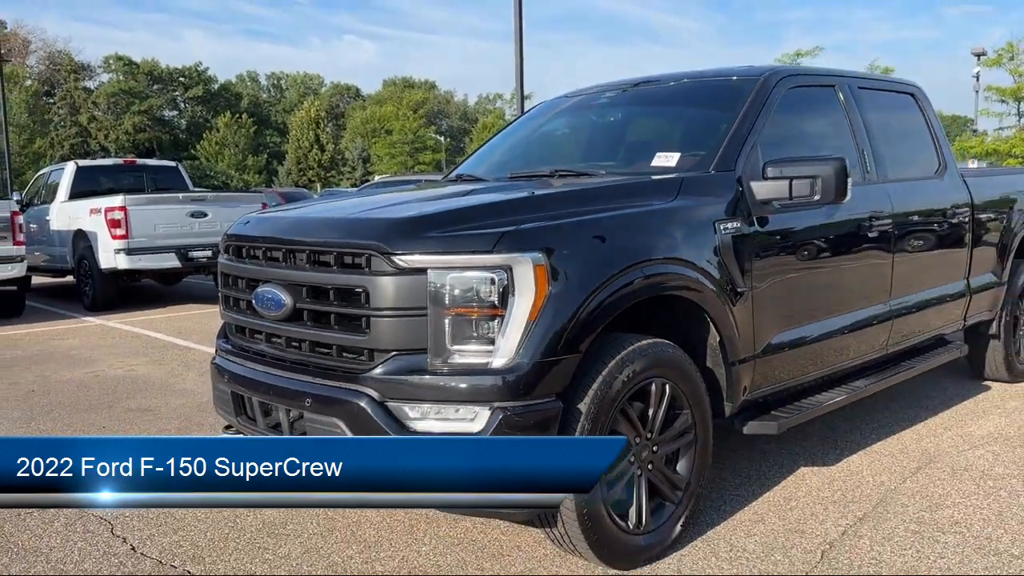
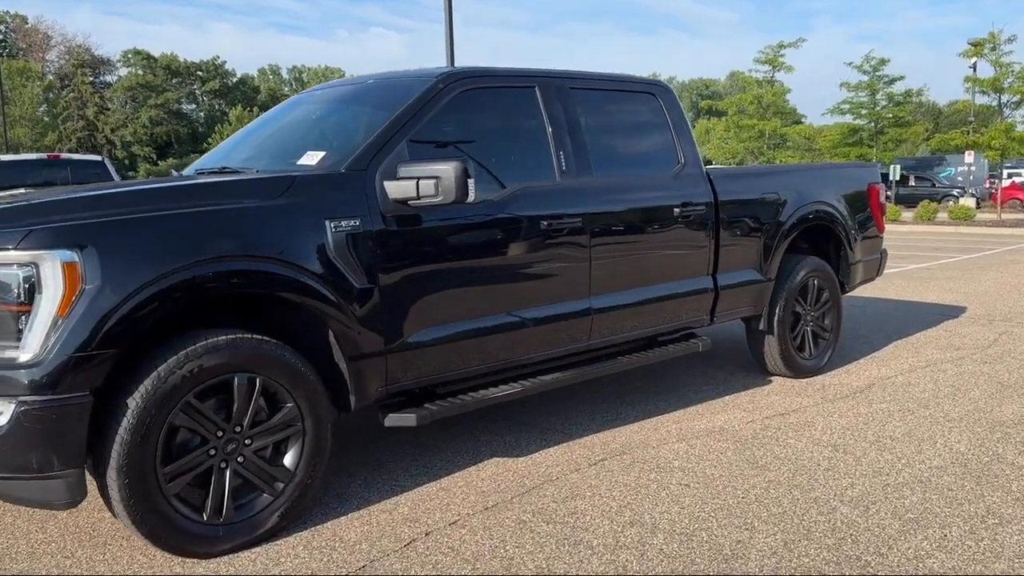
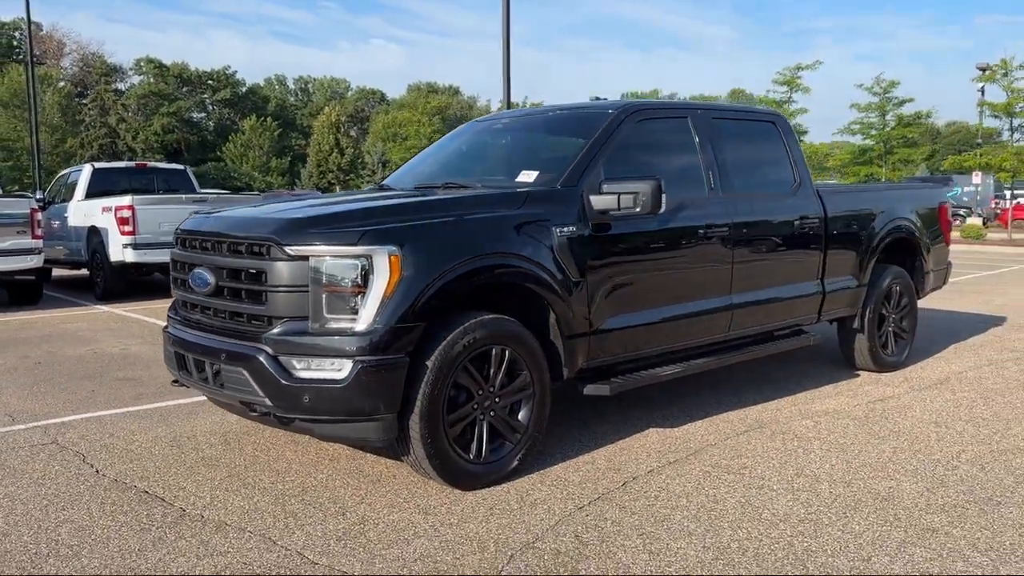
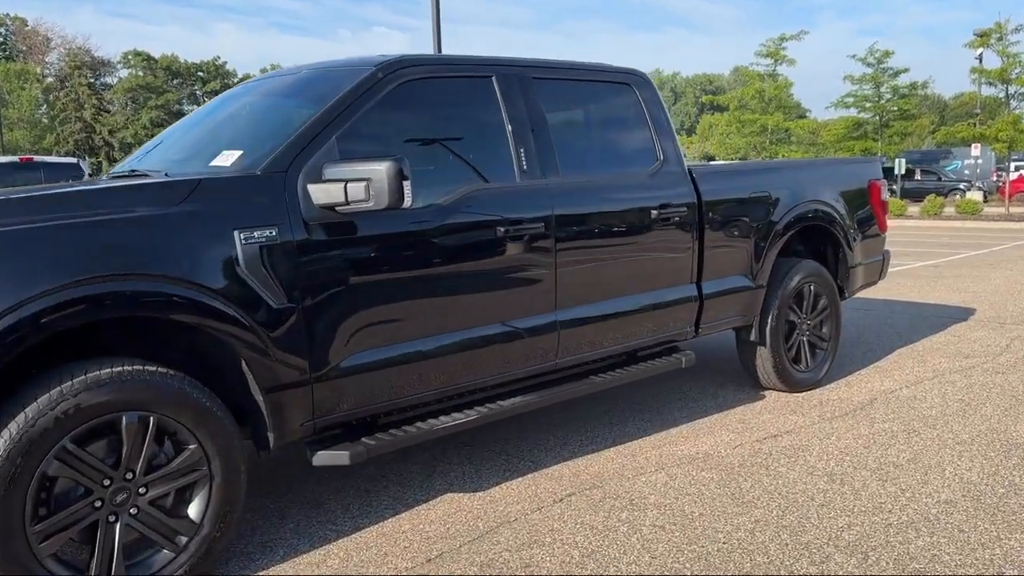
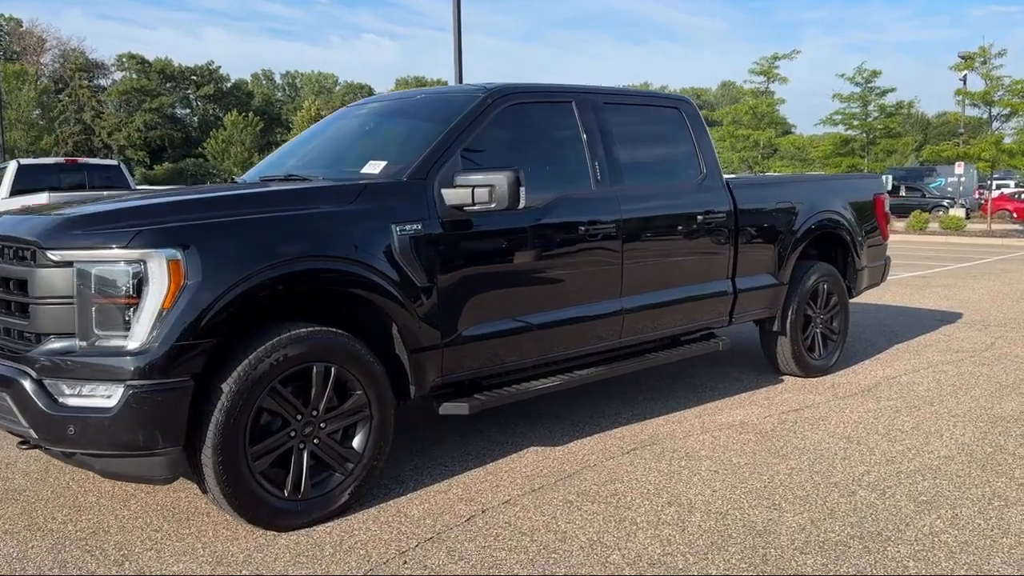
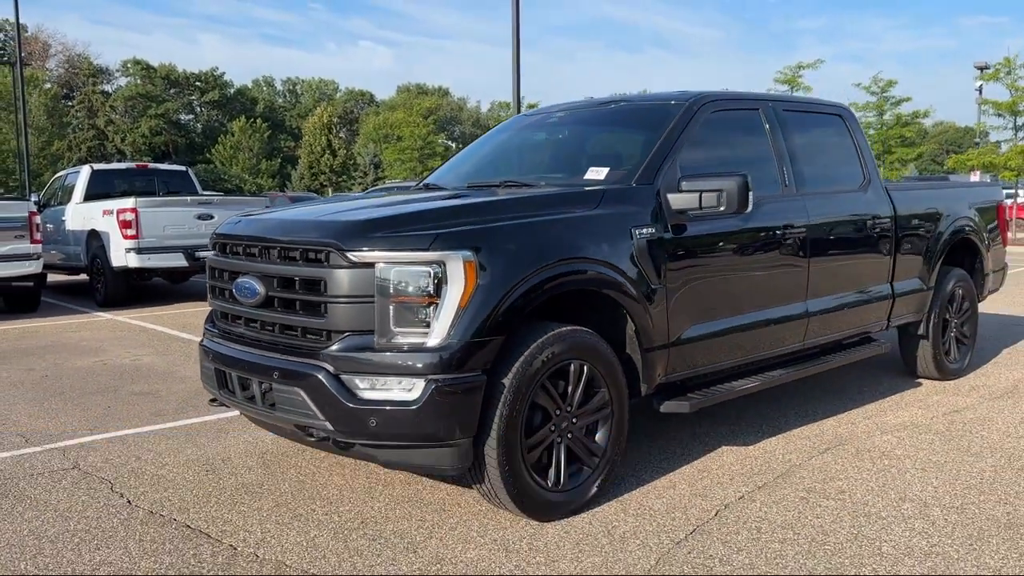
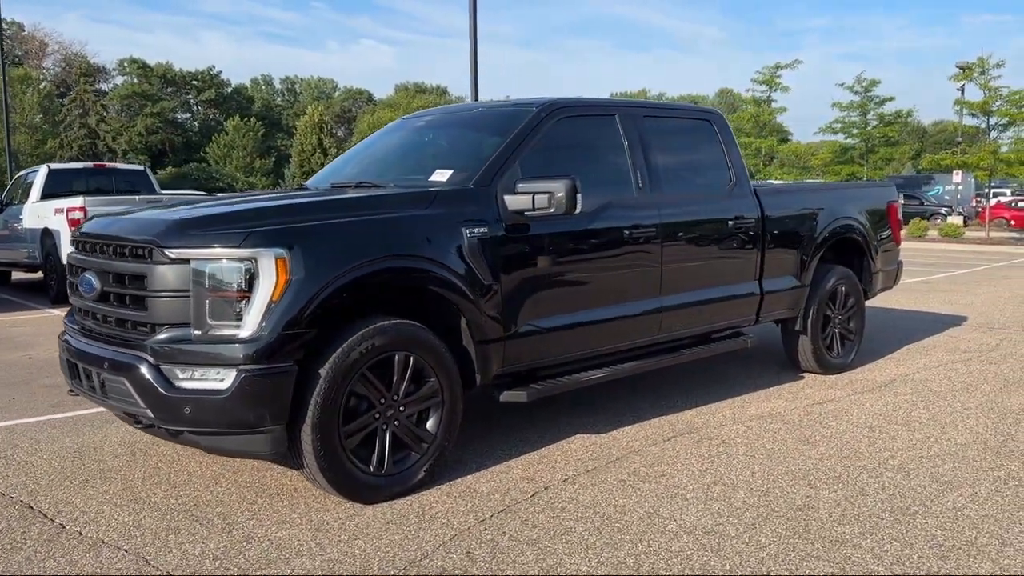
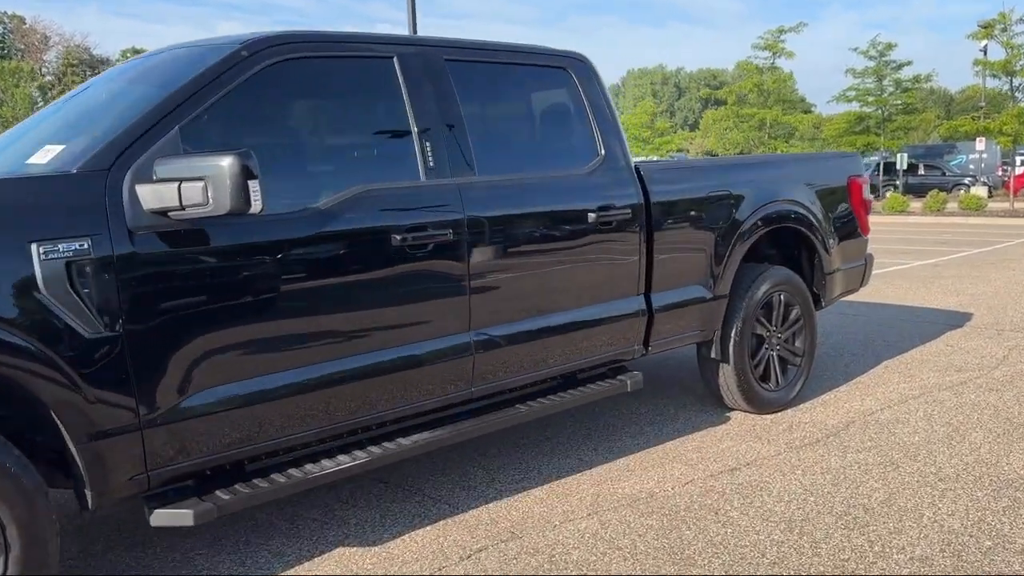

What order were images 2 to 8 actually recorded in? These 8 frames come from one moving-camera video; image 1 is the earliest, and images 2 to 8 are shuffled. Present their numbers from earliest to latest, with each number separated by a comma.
6, 3, 7, 5, 2, 4, 8
